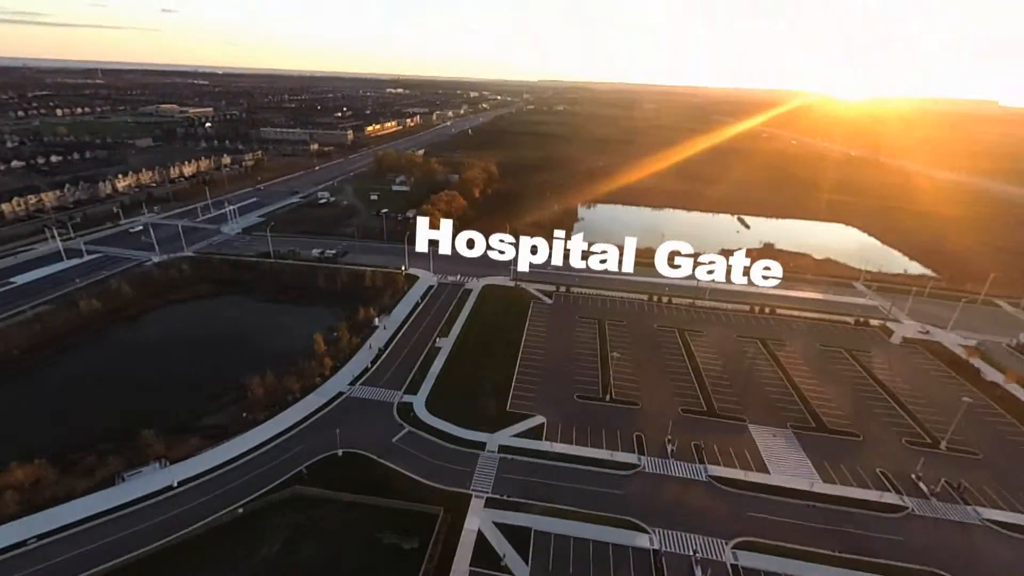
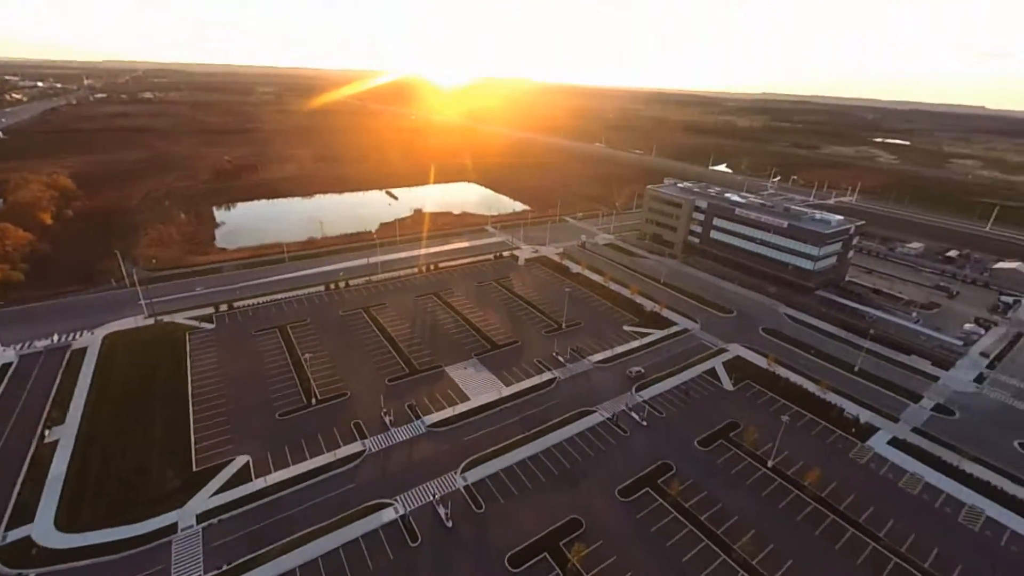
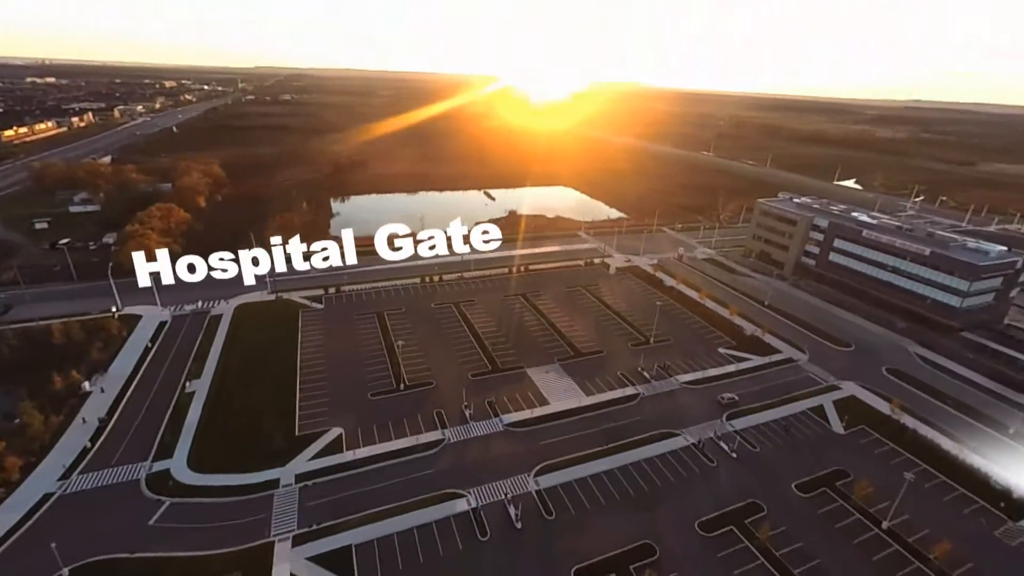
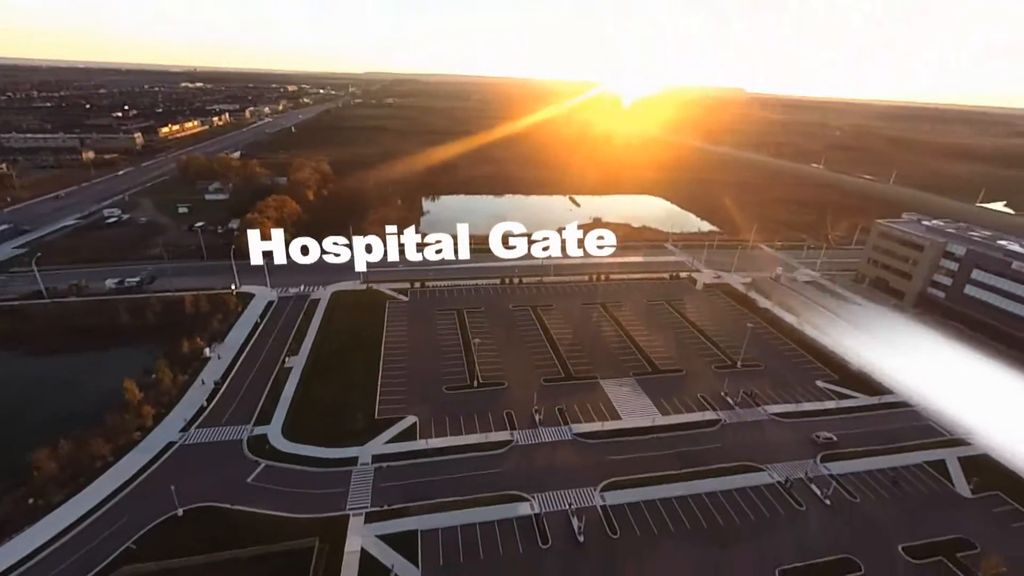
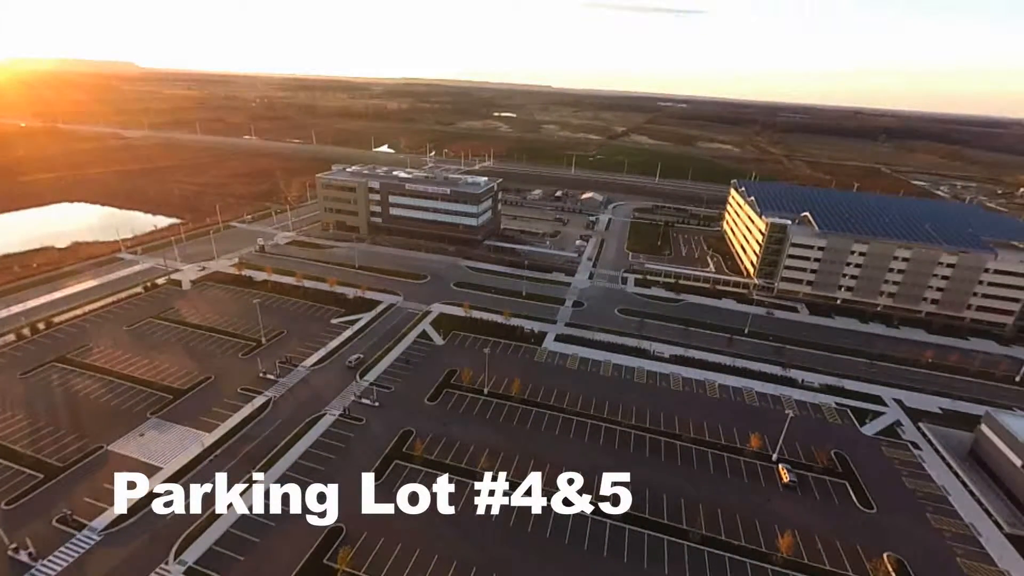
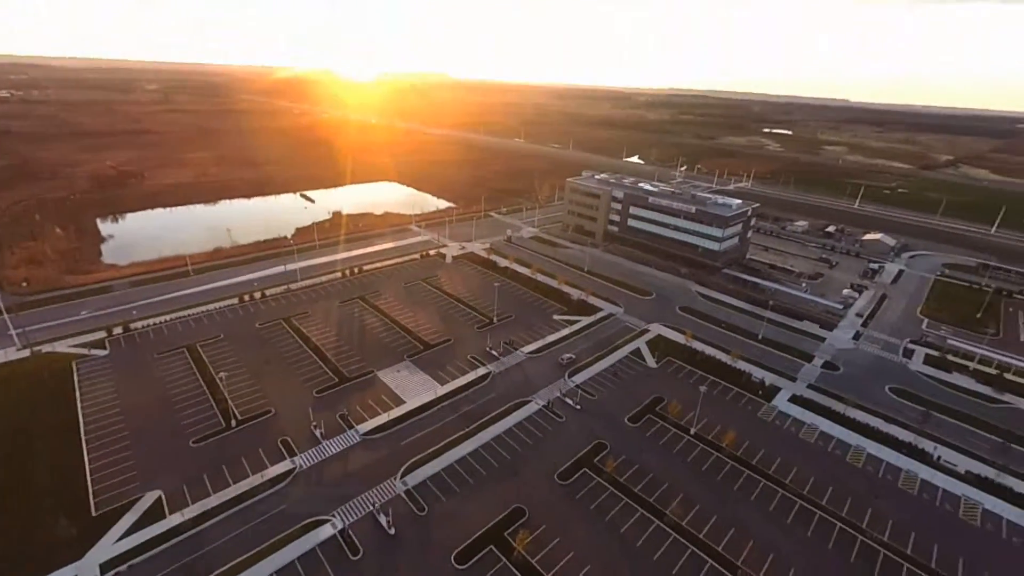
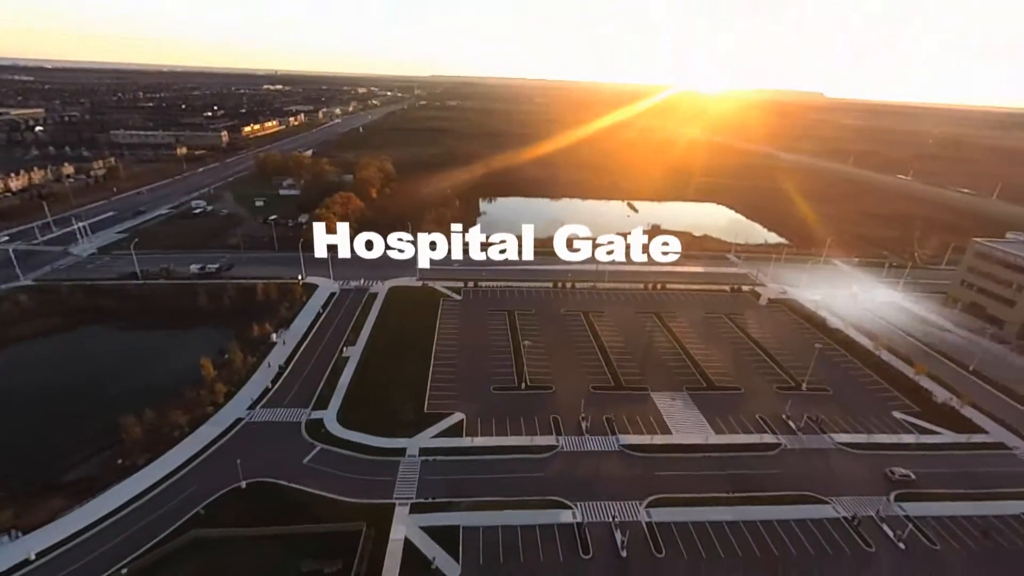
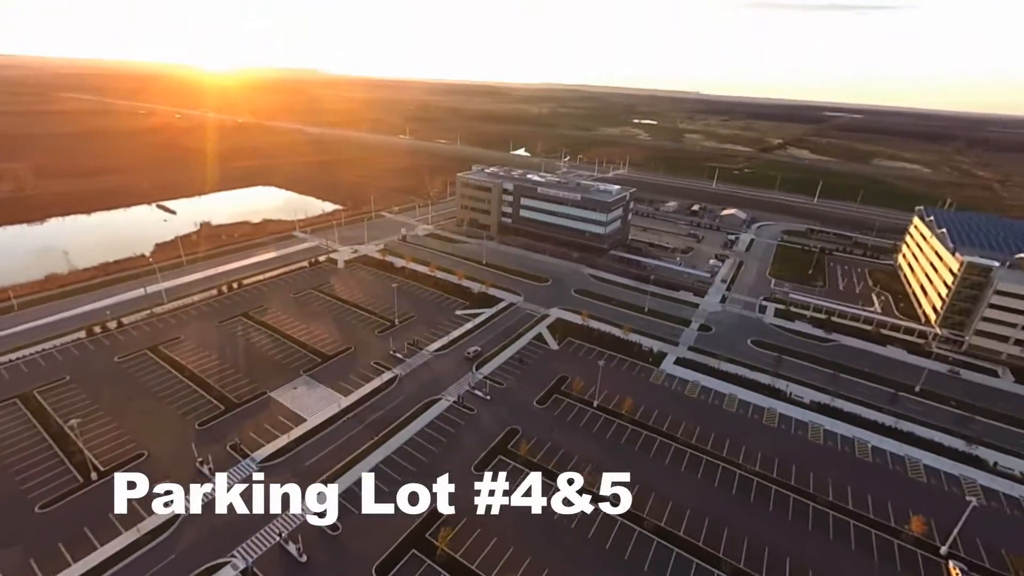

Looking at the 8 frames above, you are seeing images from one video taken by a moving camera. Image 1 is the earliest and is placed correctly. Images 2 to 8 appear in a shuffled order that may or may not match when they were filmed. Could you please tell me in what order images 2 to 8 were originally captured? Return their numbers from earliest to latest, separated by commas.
7, 4, 3, 2, 6, 8, 5
